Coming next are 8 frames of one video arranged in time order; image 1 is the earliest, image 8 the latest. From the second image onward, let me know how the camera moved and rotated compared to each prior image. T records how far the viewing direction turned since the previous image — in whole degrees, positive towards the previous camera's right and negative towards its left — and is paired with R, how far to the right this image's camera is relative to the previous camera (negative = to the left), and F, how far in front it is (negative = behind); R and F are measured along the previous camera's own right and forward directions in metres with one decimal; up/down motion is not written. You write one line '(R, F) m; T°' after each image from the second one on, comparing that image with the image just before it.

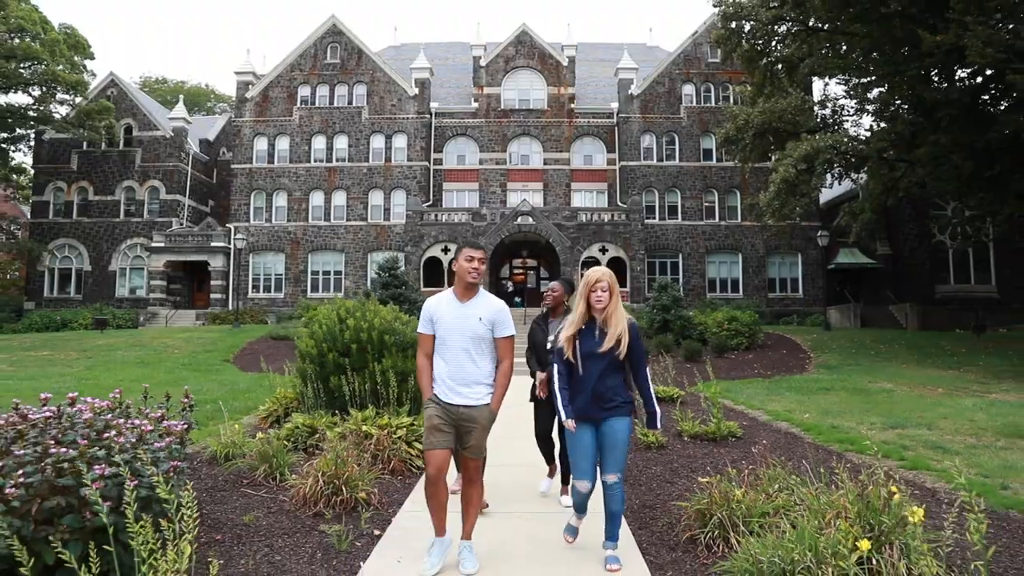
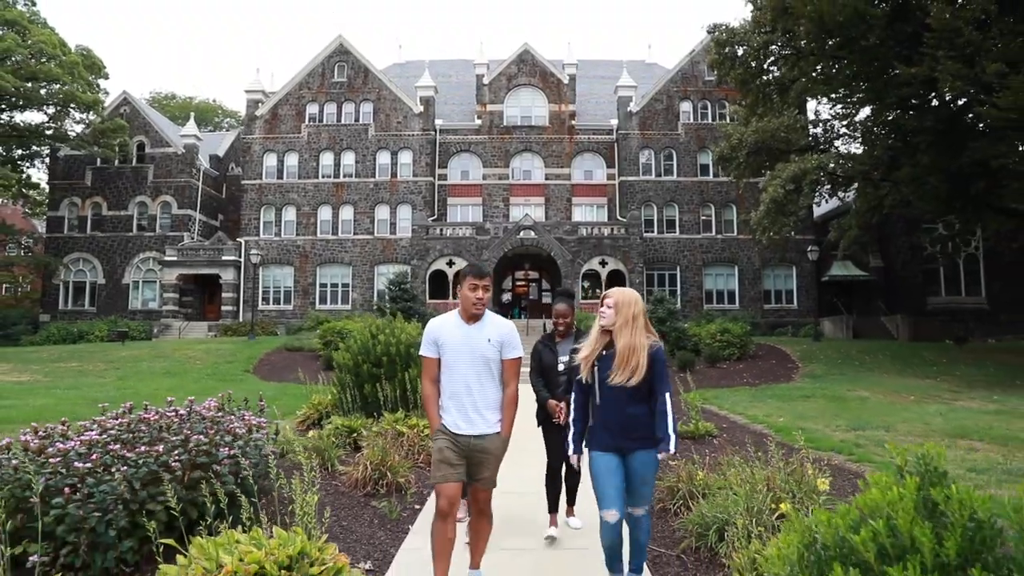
(-0.1, -1.2) m; 0°
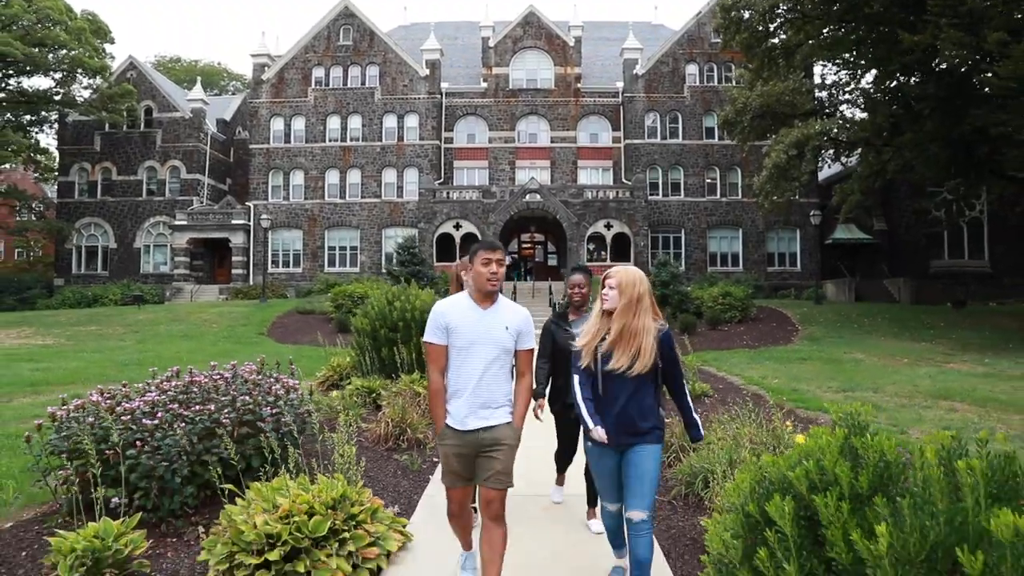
(0.0, -0.5) m; 0°
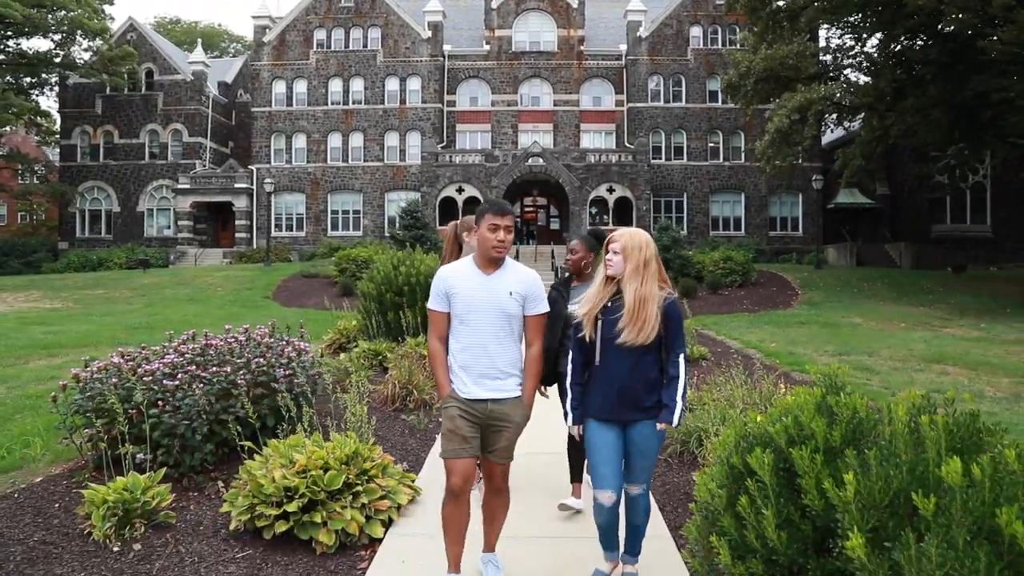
(0.0, -0.2) m; 0°
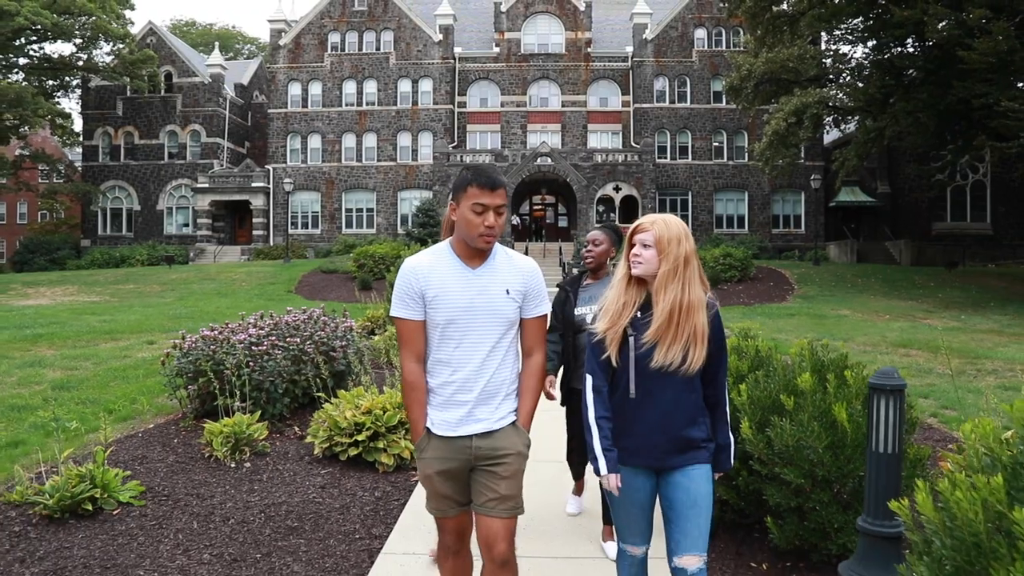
(0.0, -1.2) m; -1°
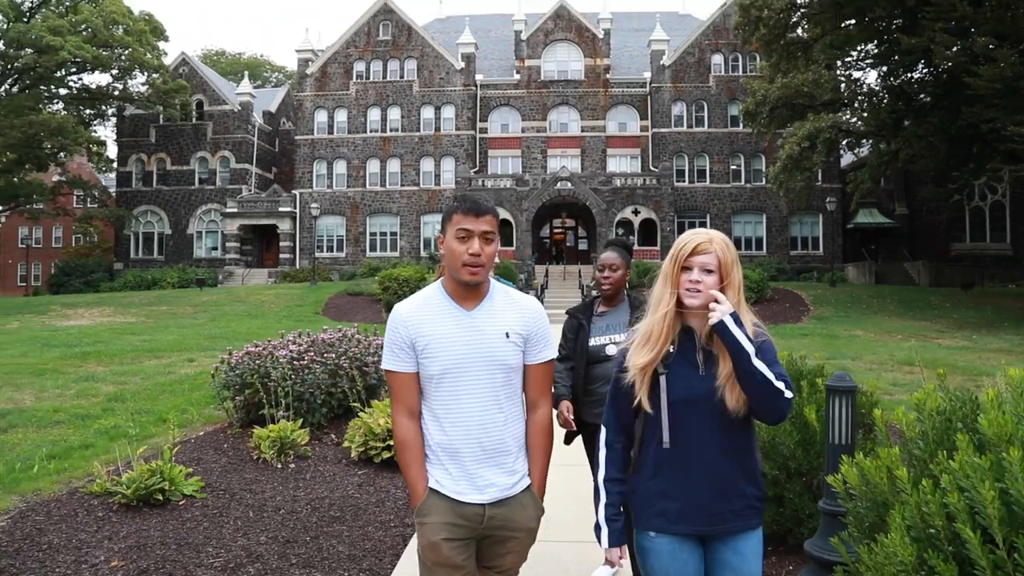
(+0.1, -0.6) m; -2°
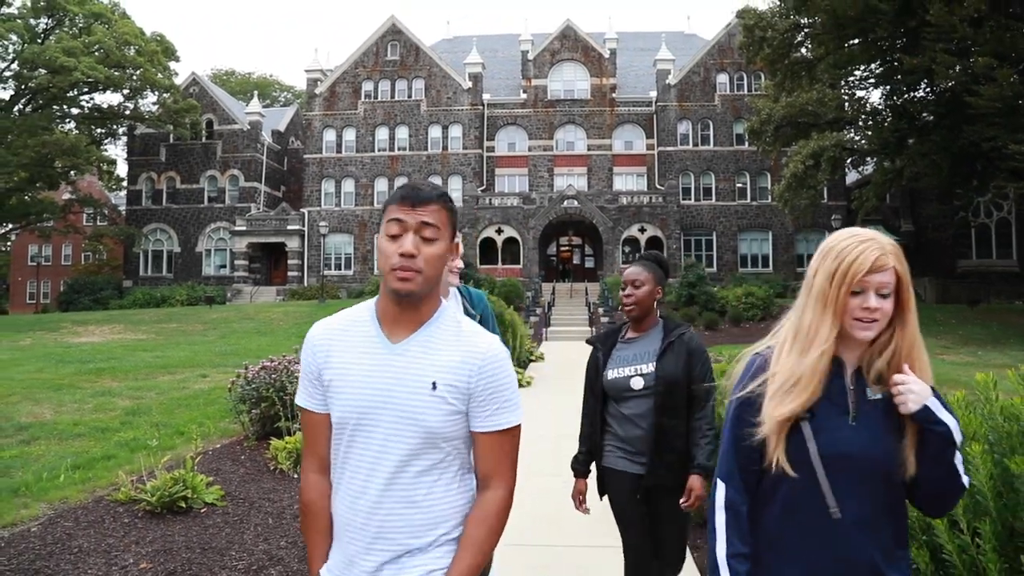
(0.0, -0.2) m; 0°
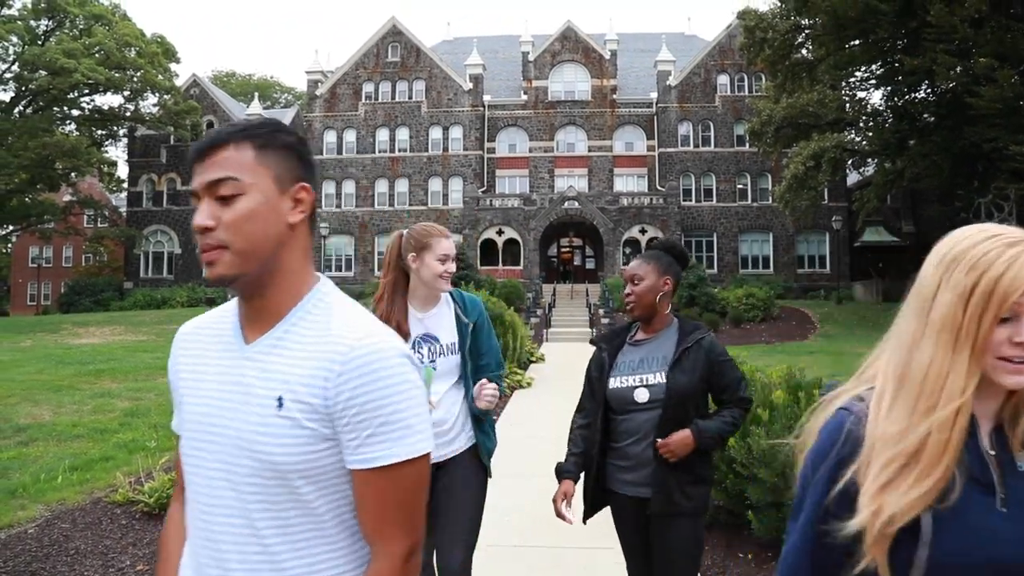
(0.0, 0.0) m; 0°
